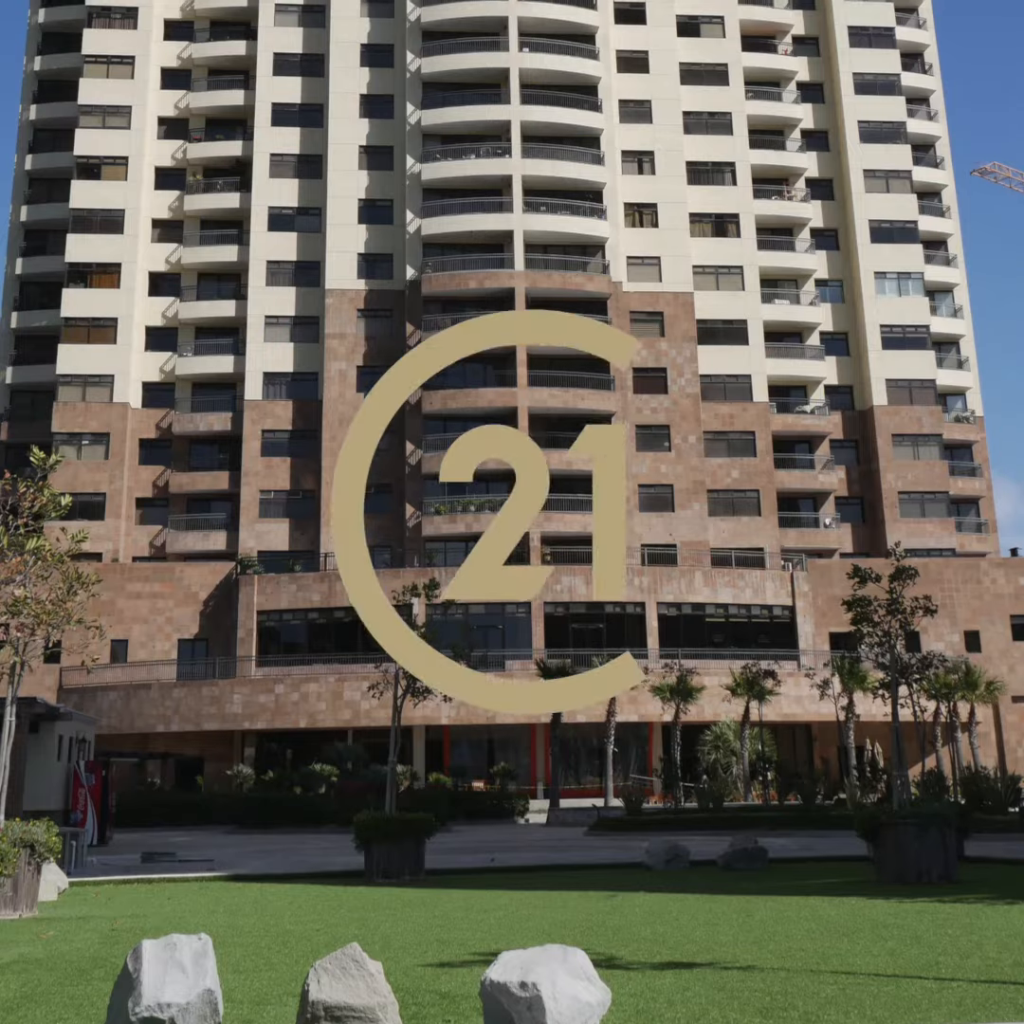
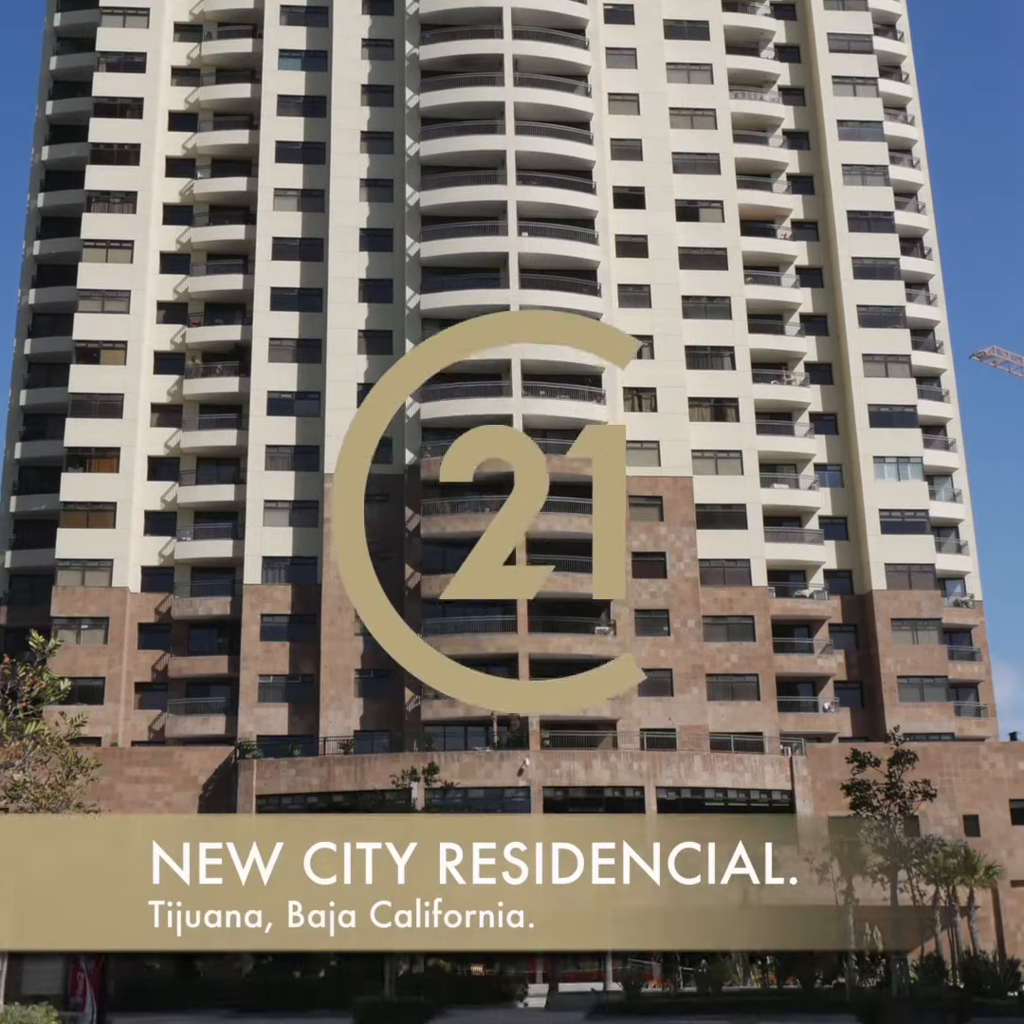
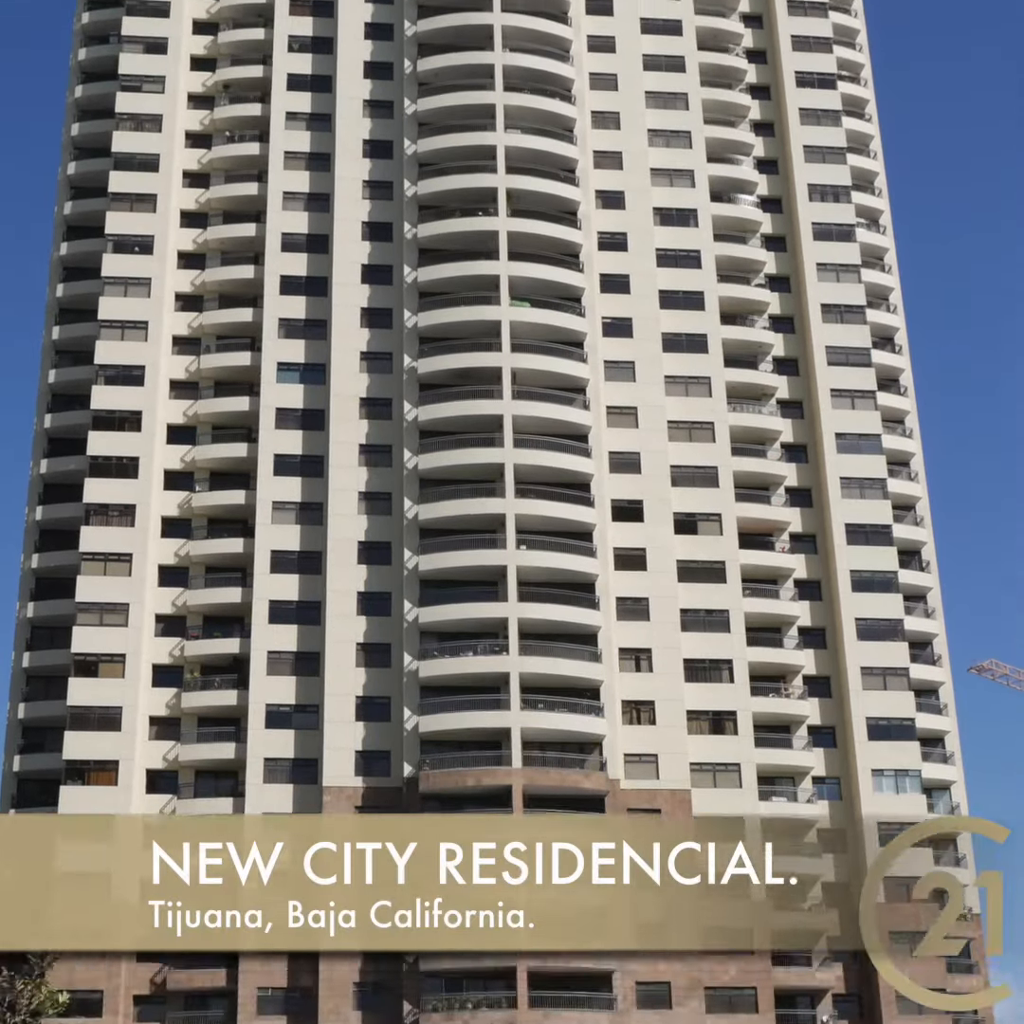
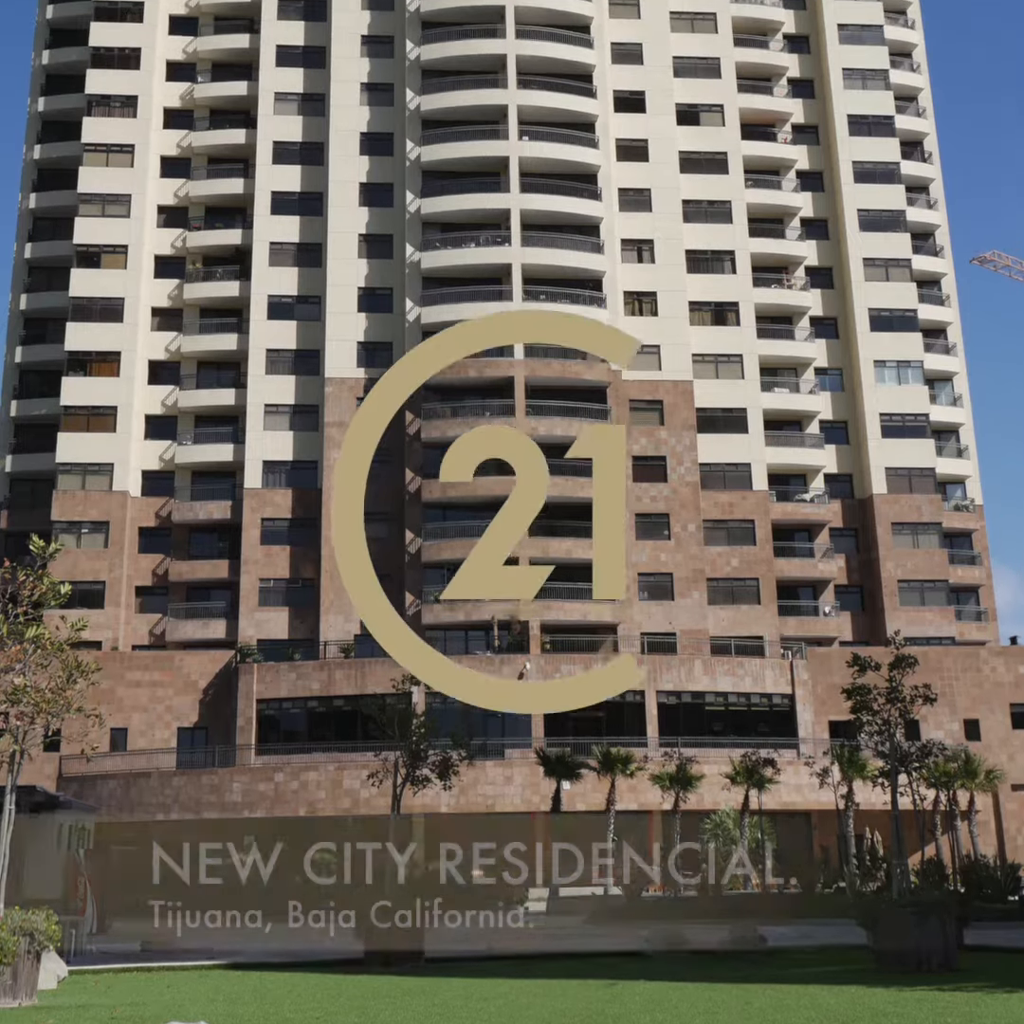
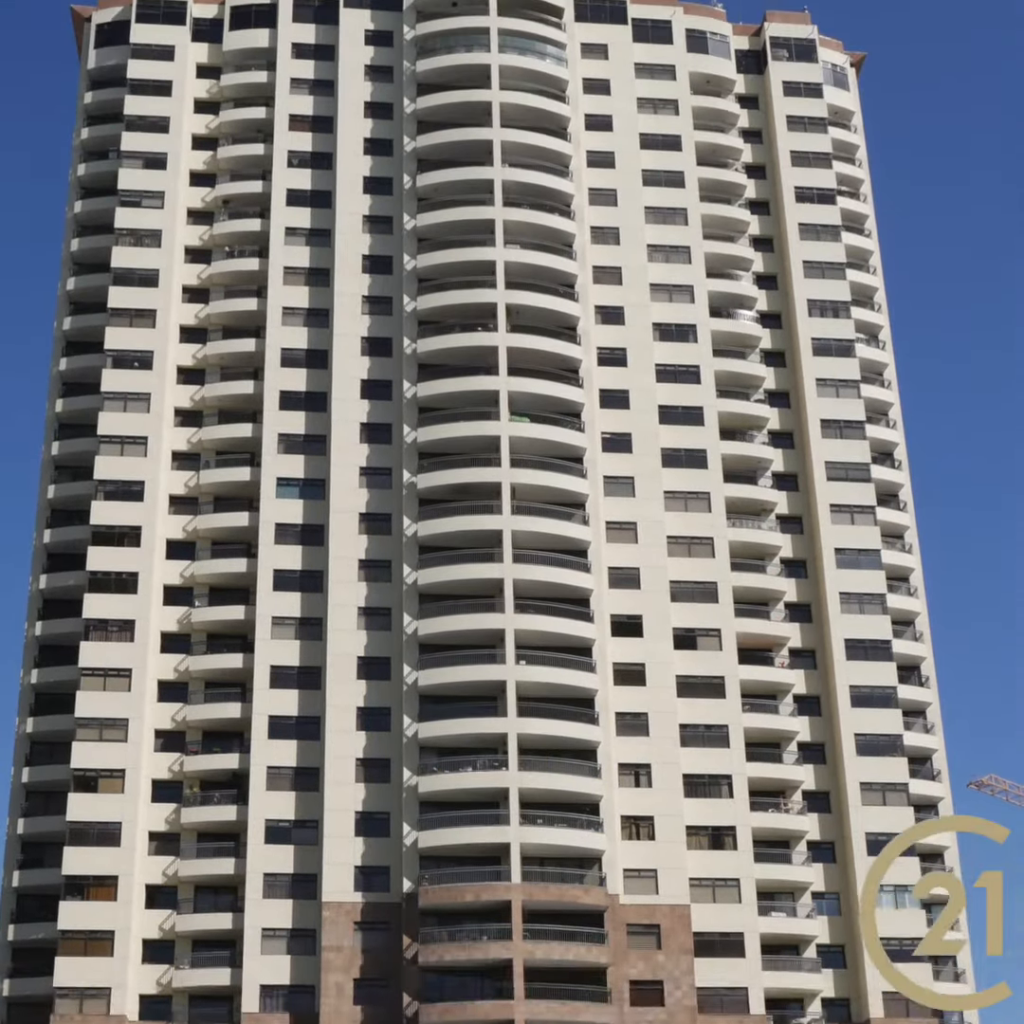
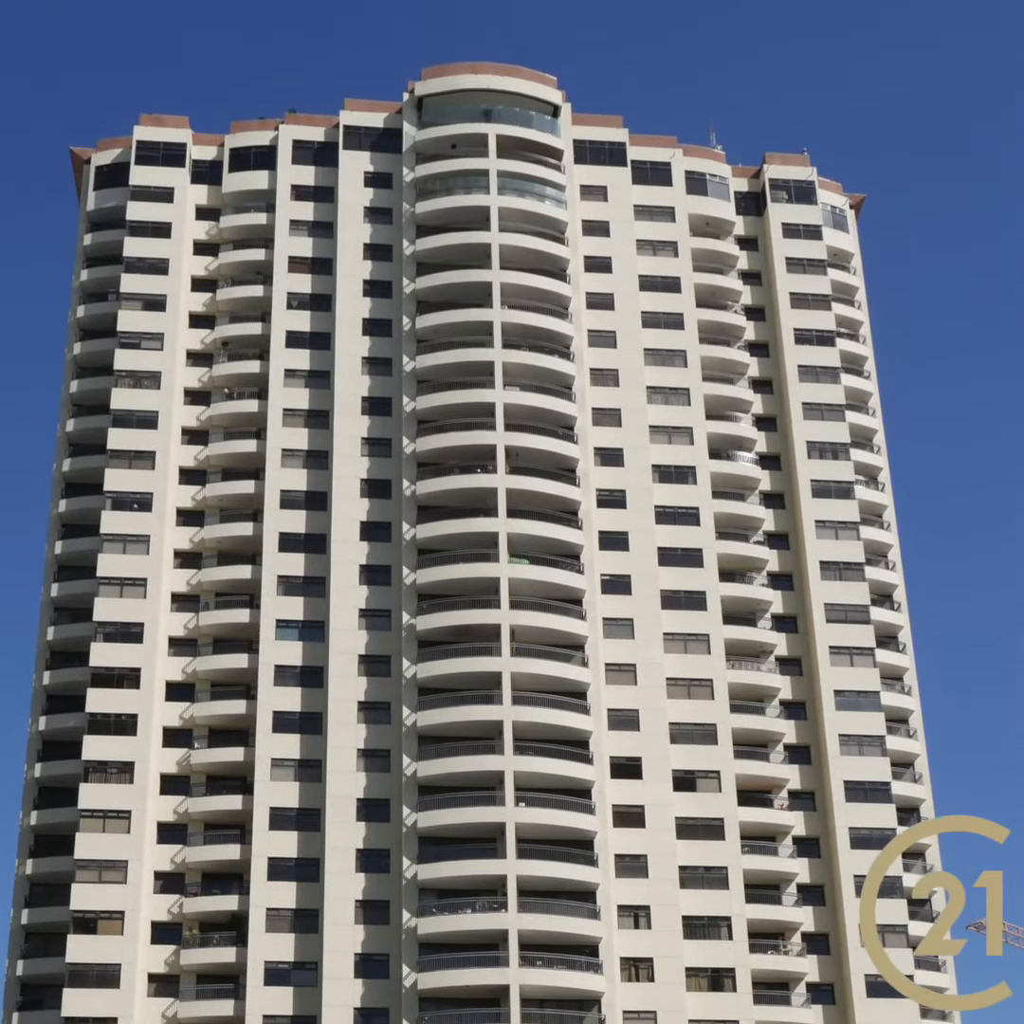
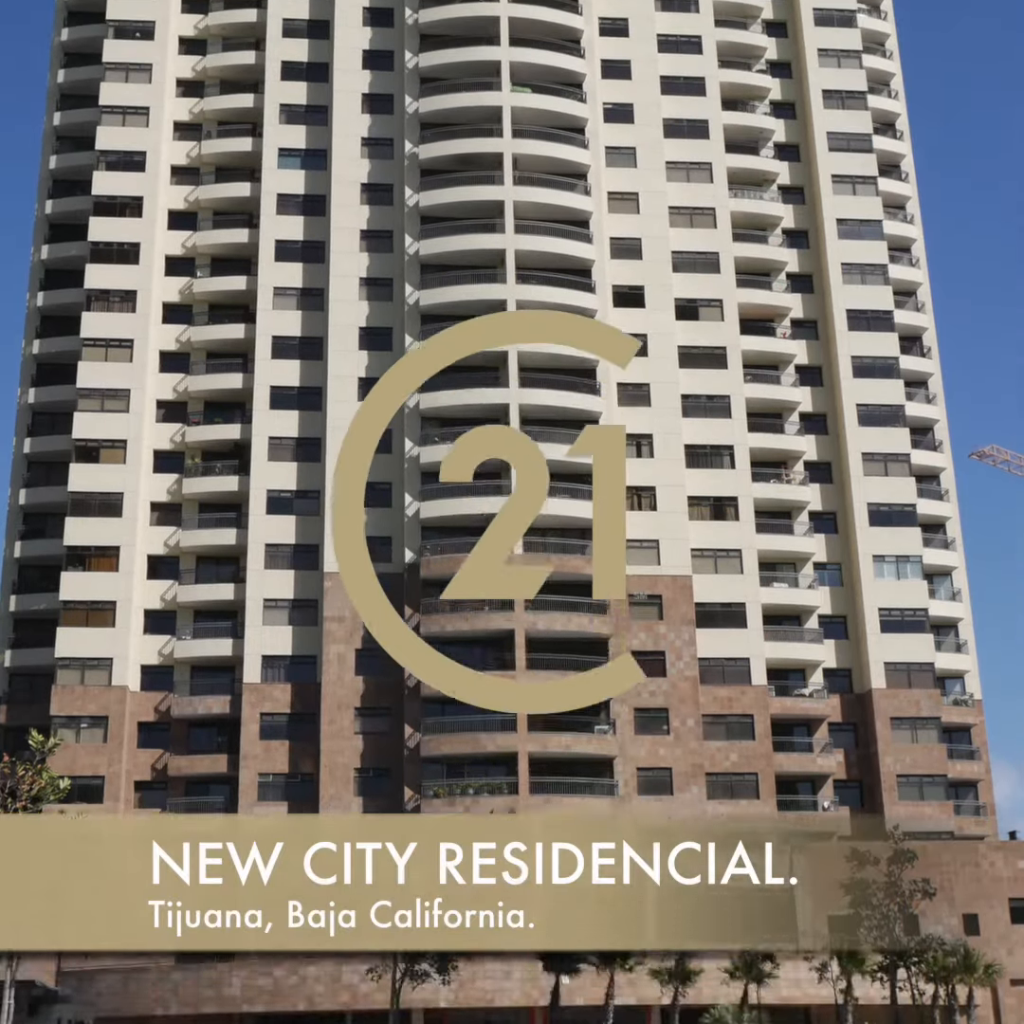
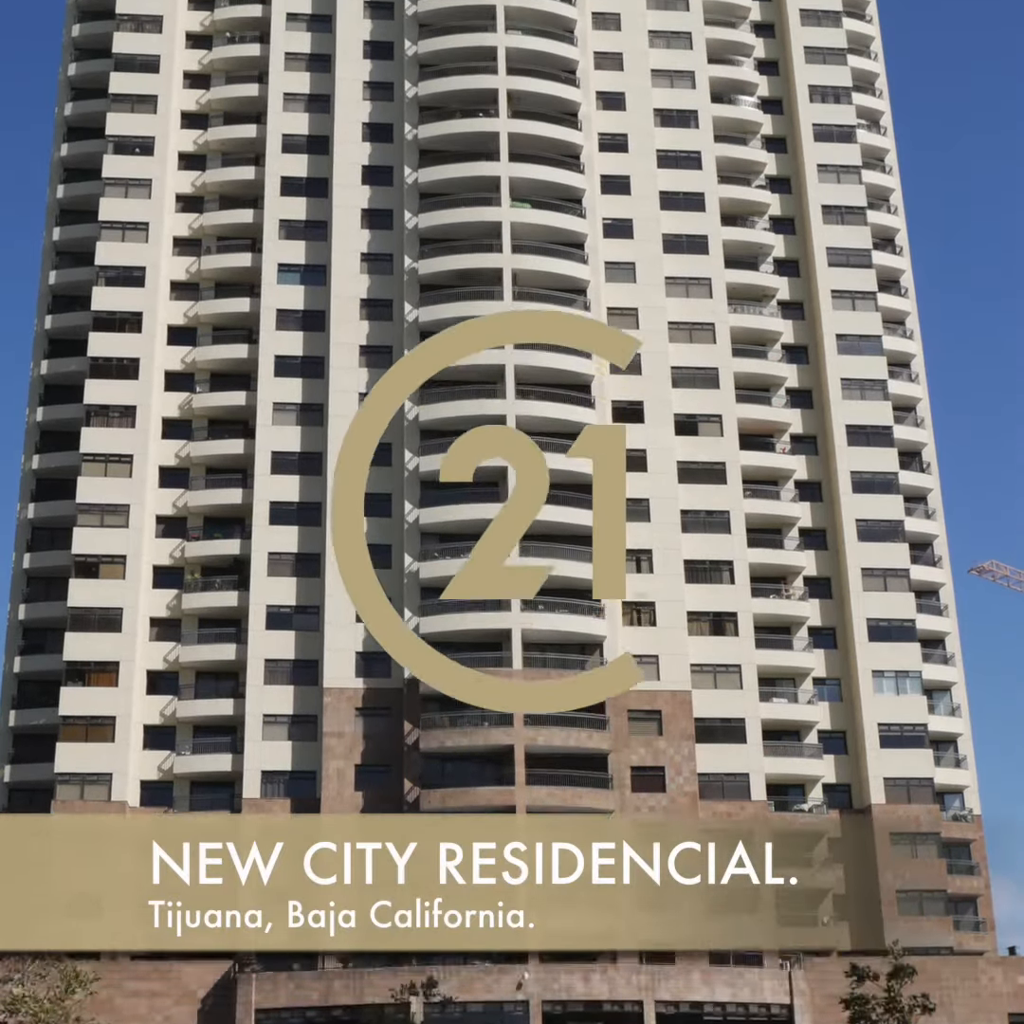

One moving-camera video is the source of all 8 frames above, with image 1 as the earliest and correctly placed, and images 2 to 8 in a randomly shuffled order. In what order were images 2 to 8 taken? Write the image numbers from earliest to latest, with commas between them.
4, 2, 7, 8, 3, 5, 6
